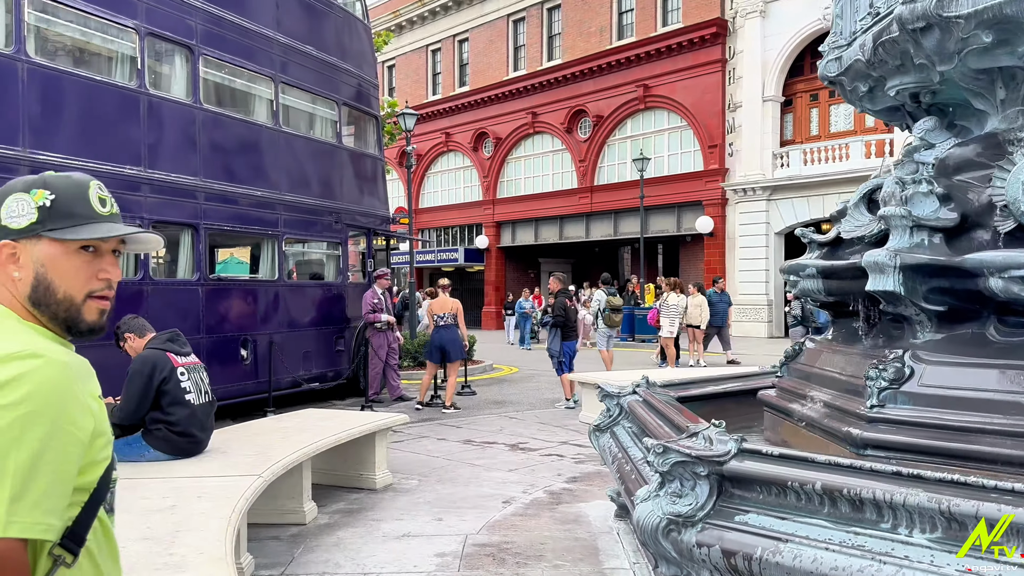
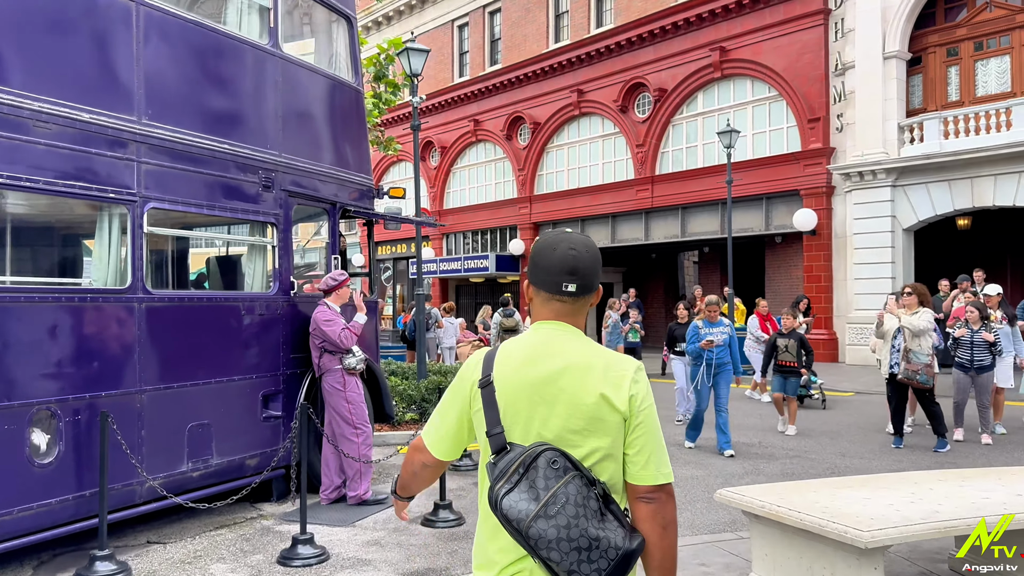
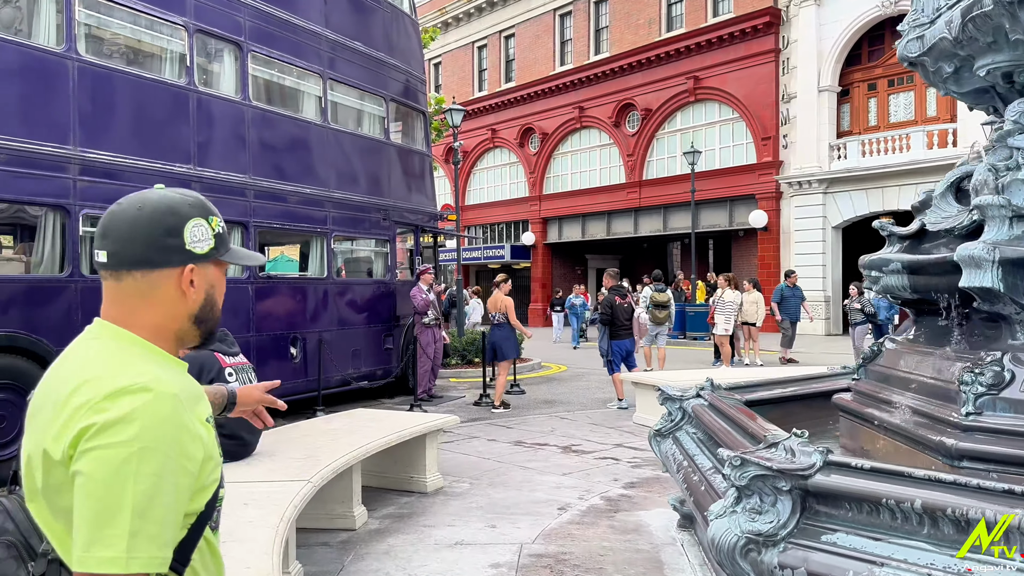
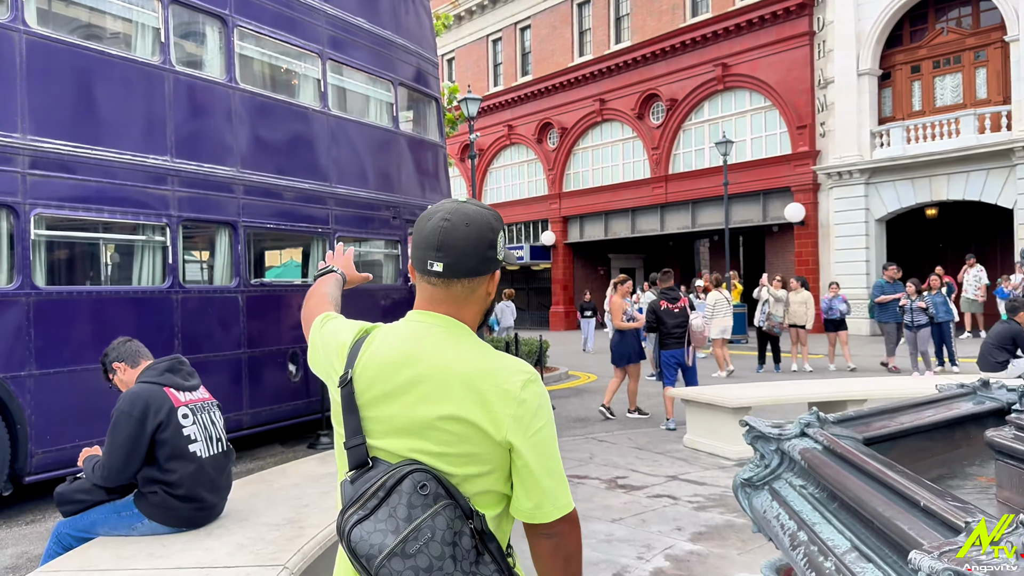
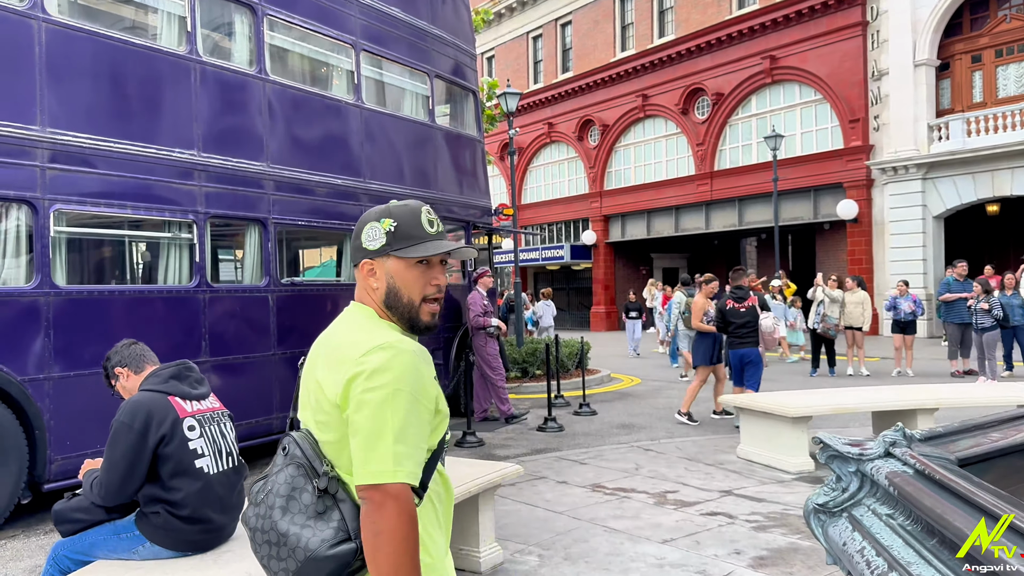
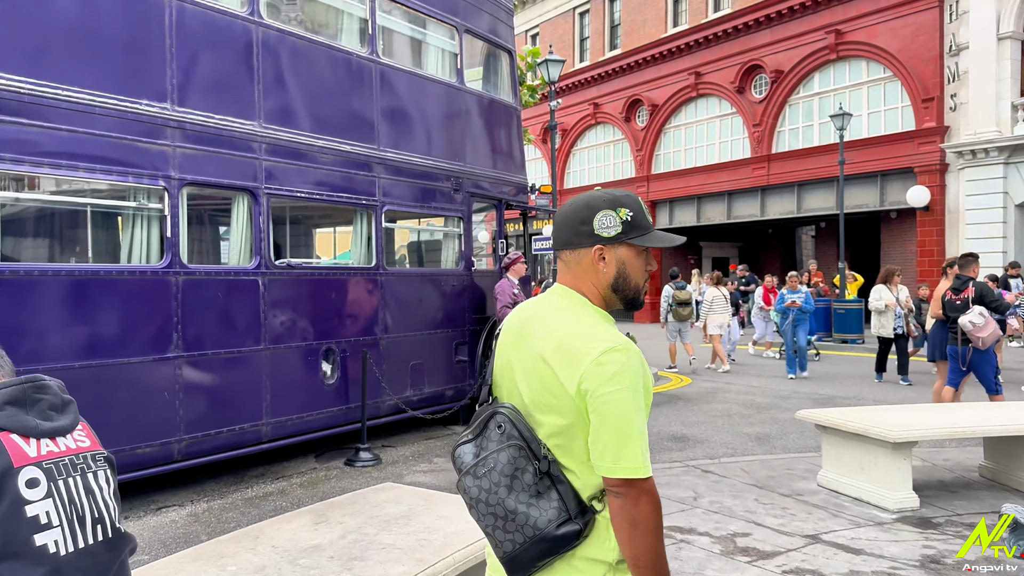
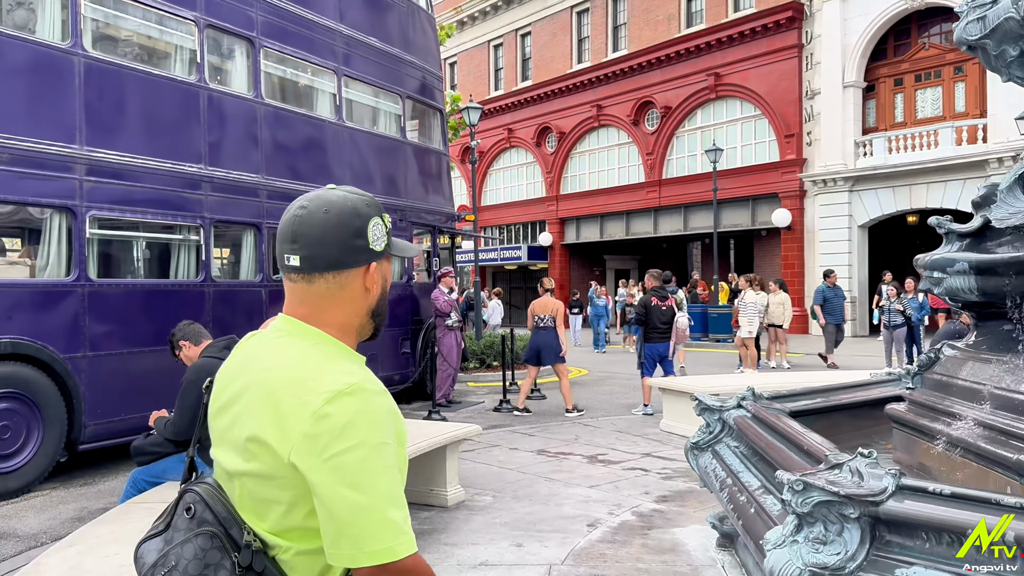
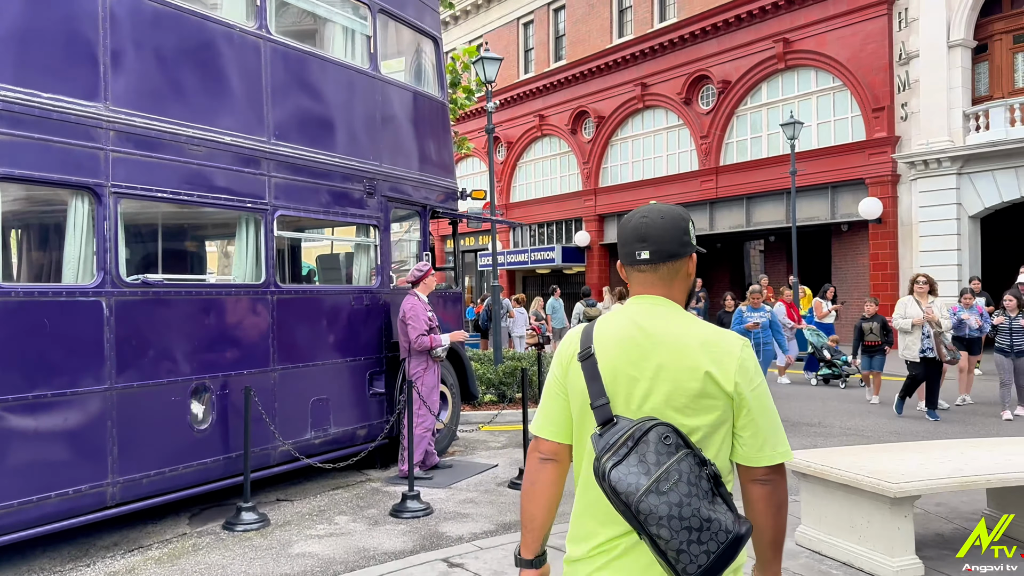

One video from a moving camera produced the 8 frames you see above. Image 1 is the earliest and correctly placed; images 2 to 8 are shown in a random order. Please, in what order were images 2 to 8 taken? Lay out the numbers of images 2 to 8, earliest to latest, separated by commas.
3, 7, 4, 5, 6, 8, 2
